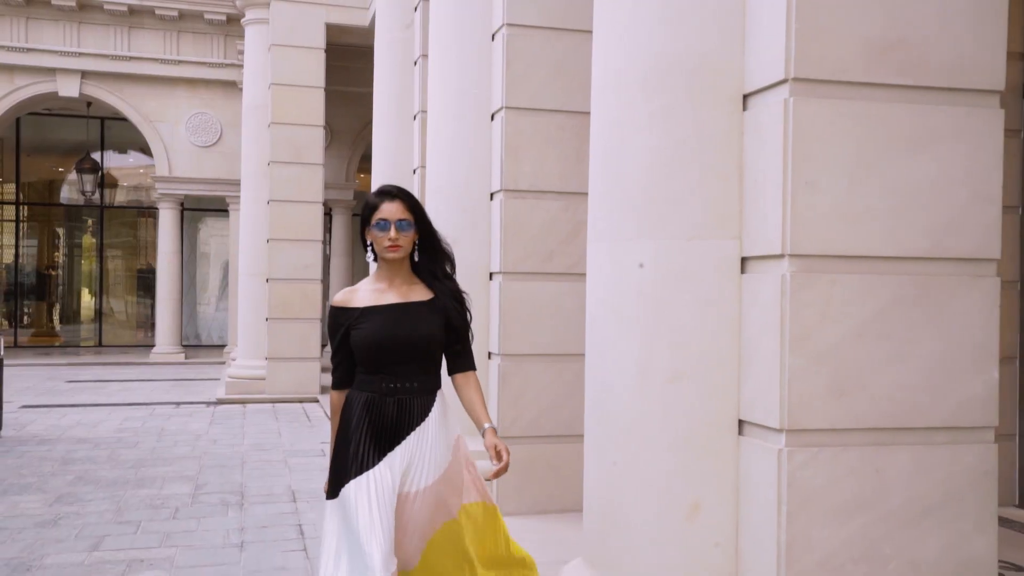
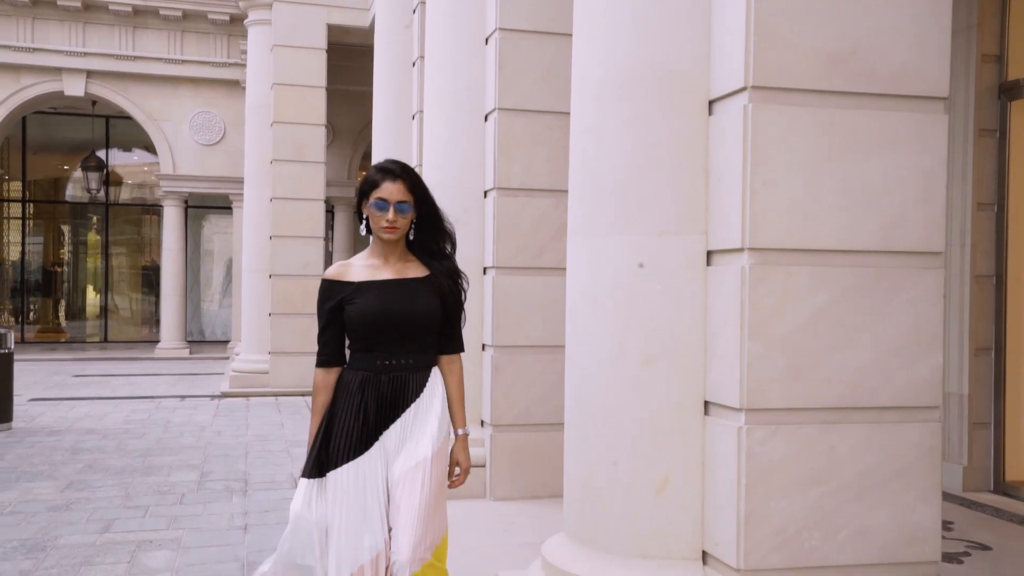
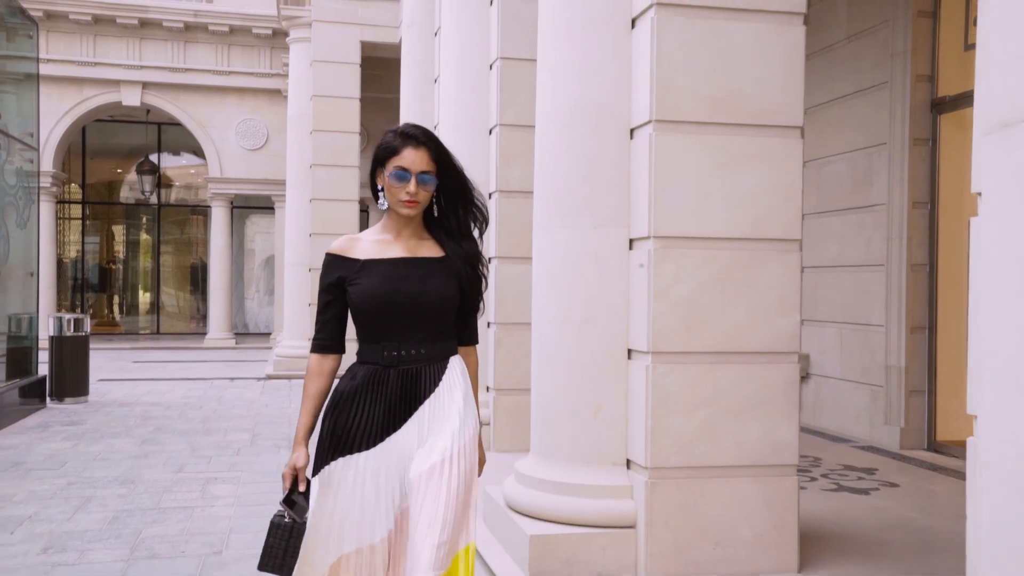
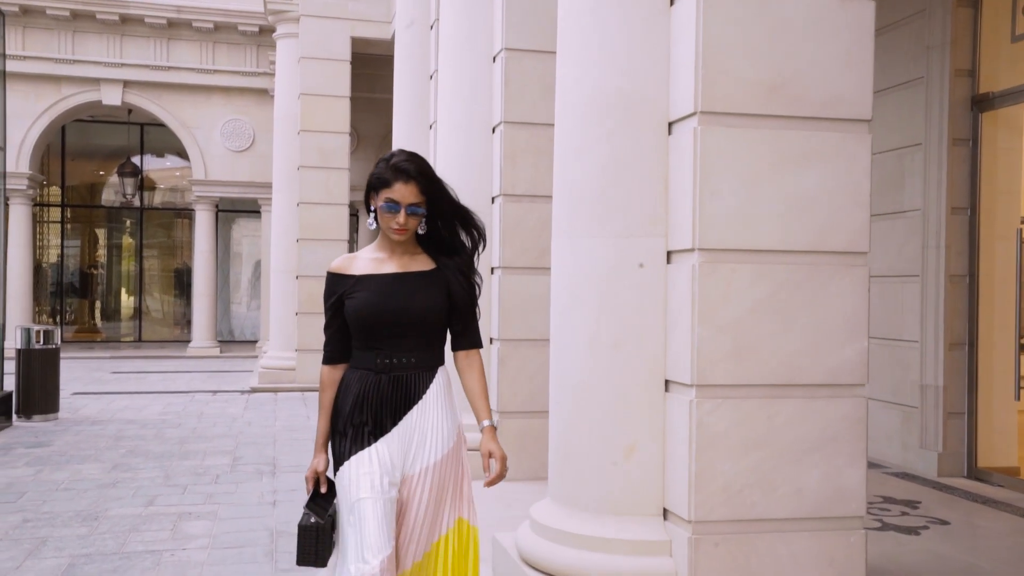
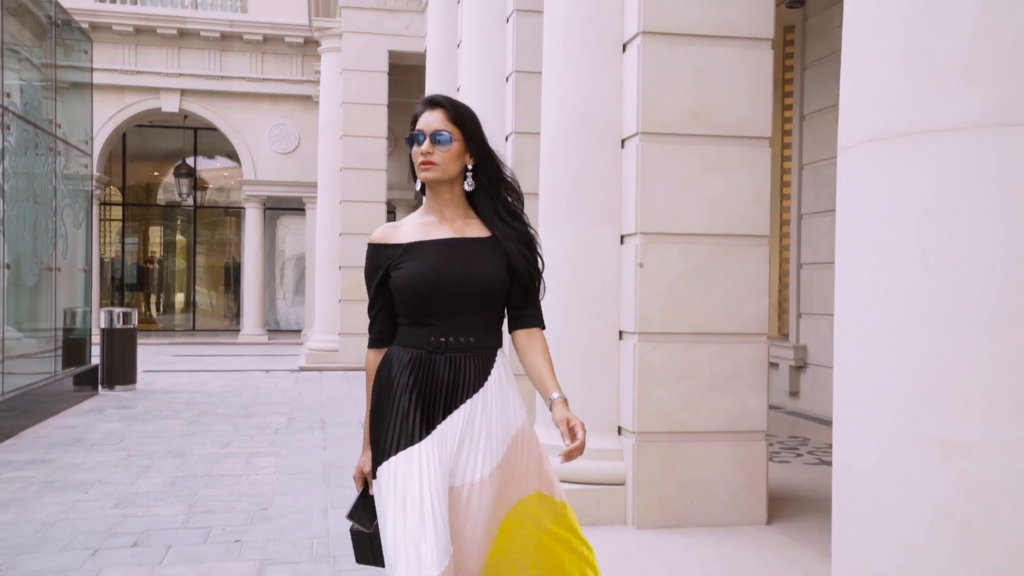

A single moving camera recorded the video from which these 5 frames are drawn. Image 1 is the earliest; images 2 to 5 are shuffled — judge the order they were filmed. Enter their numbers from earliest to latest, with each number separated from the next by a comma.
2, 4, 3, 5
